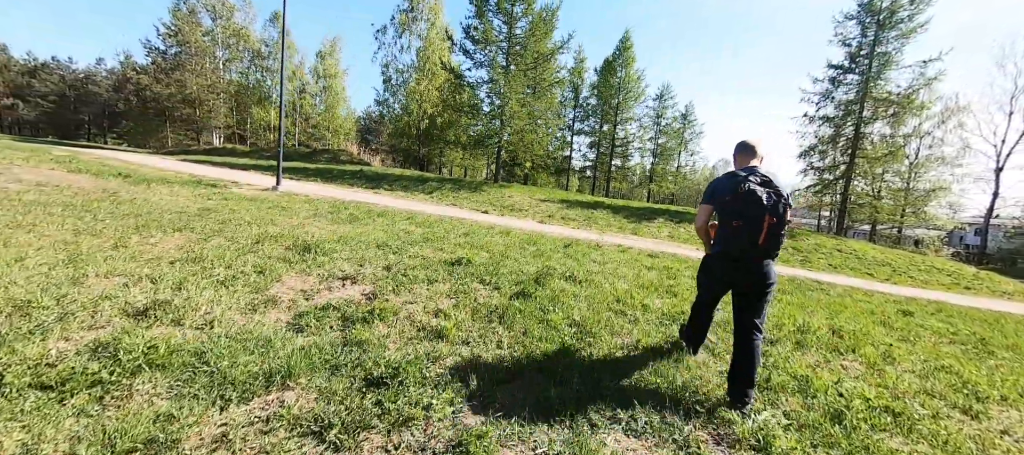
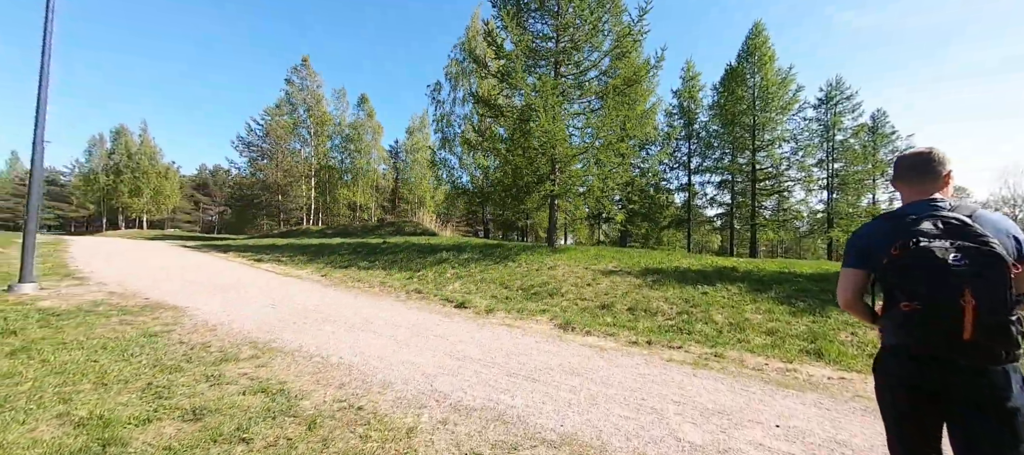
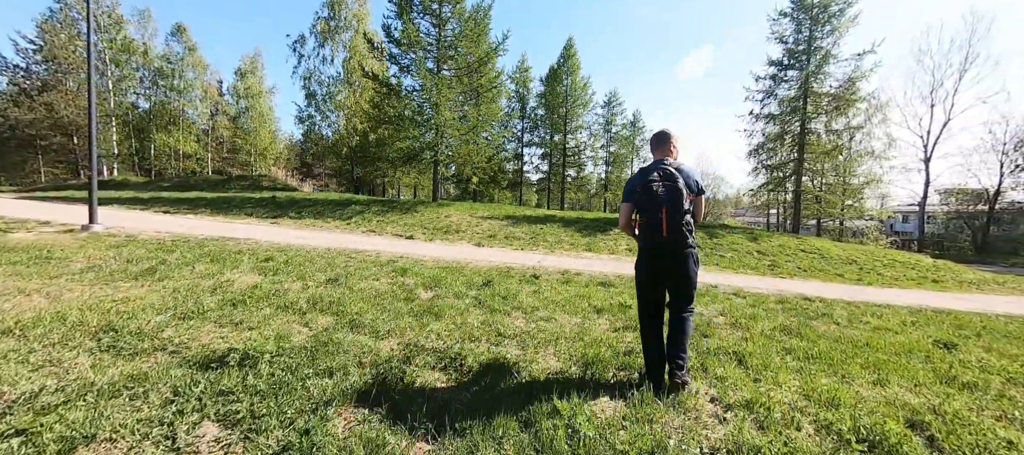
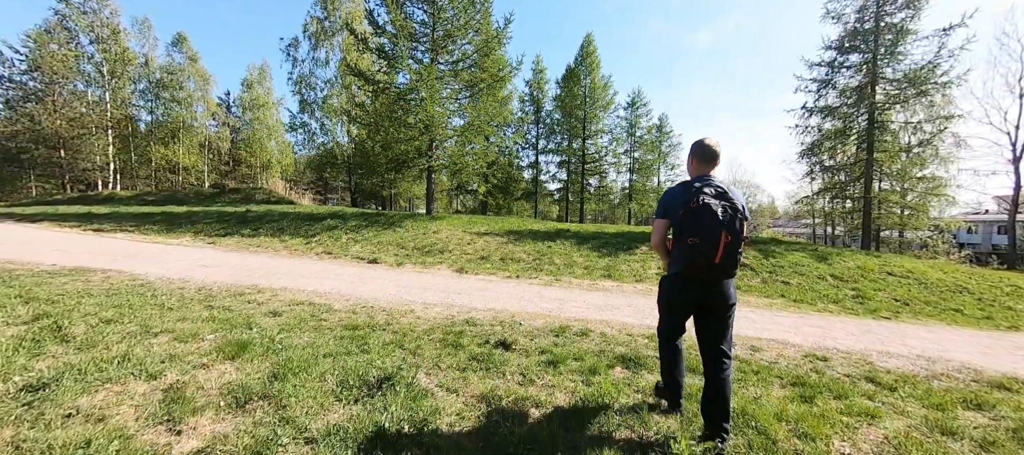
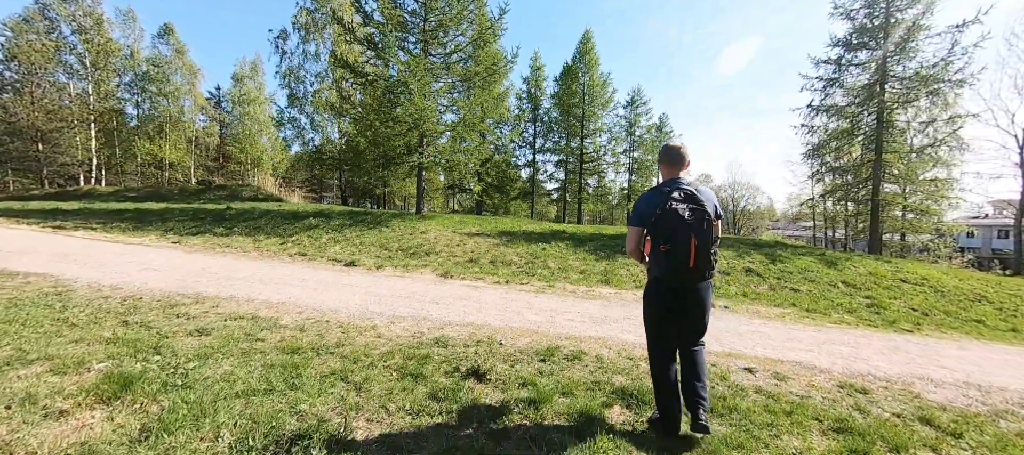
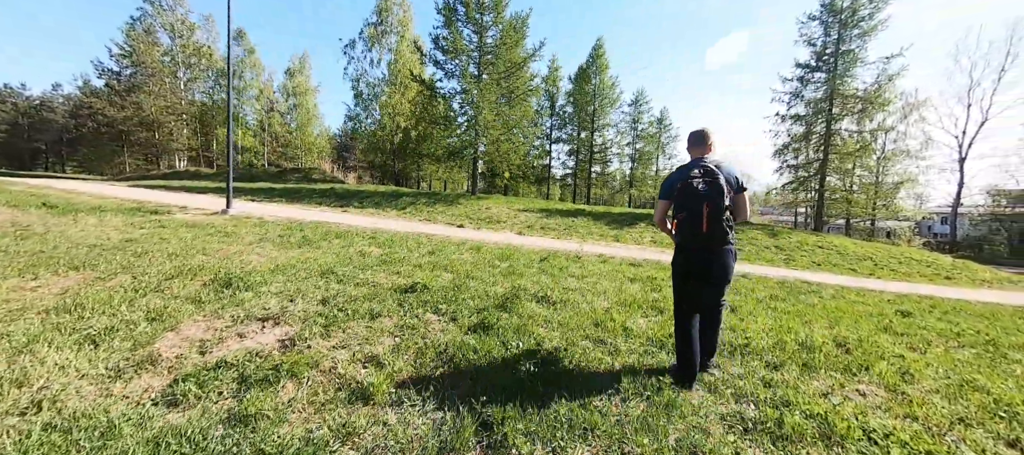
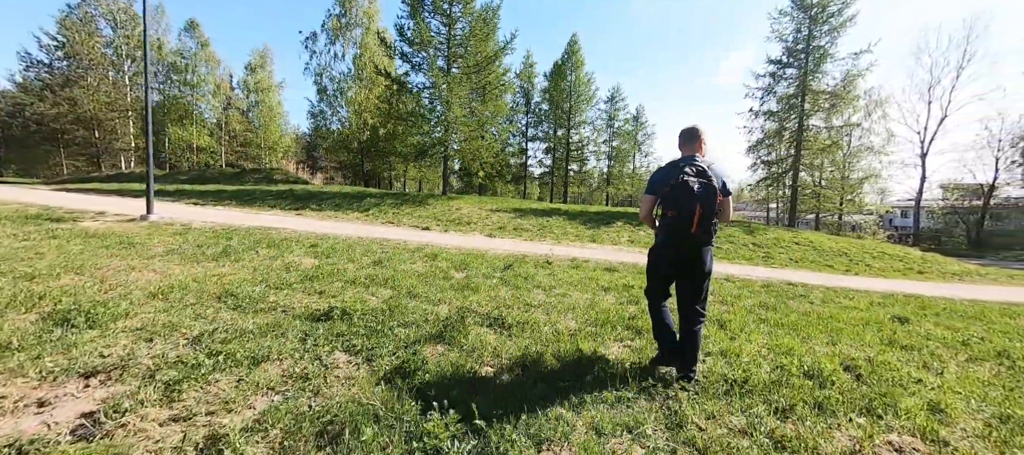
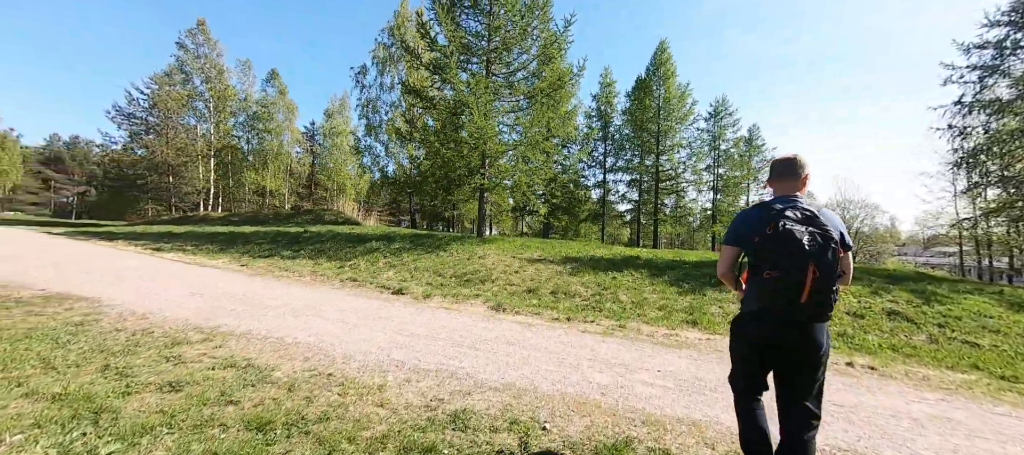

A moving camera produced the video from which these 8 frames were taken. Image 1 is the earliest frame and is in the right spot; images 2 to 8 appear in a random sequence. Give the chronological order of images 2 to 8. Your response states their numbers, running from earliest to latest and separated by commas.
6, 7, 3, 4, 5, 8, 2
